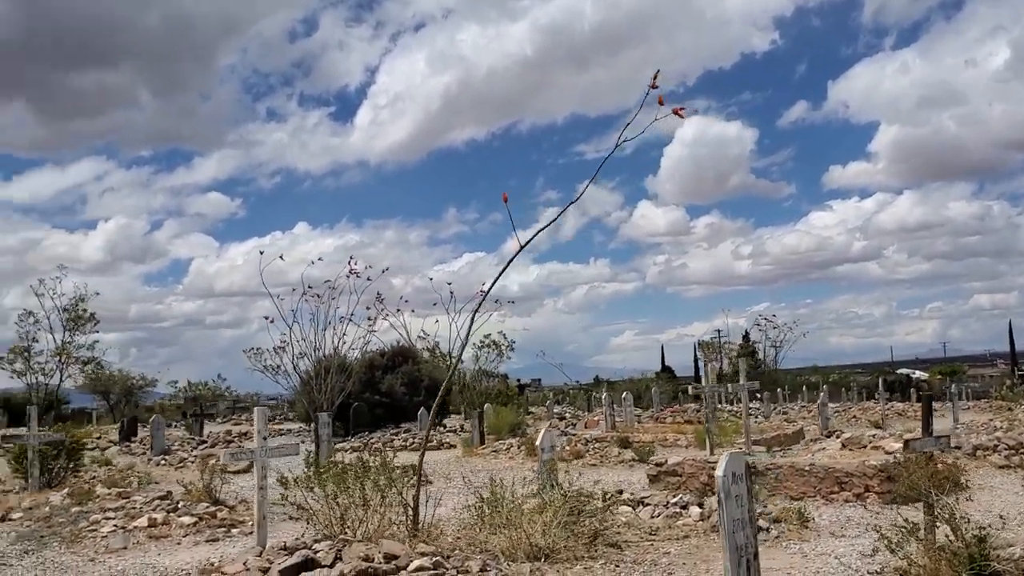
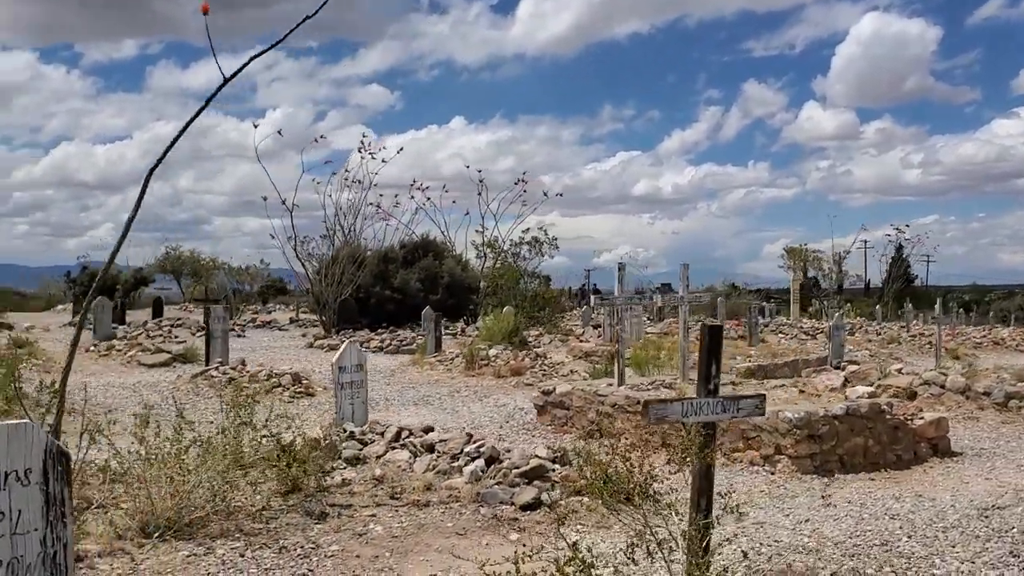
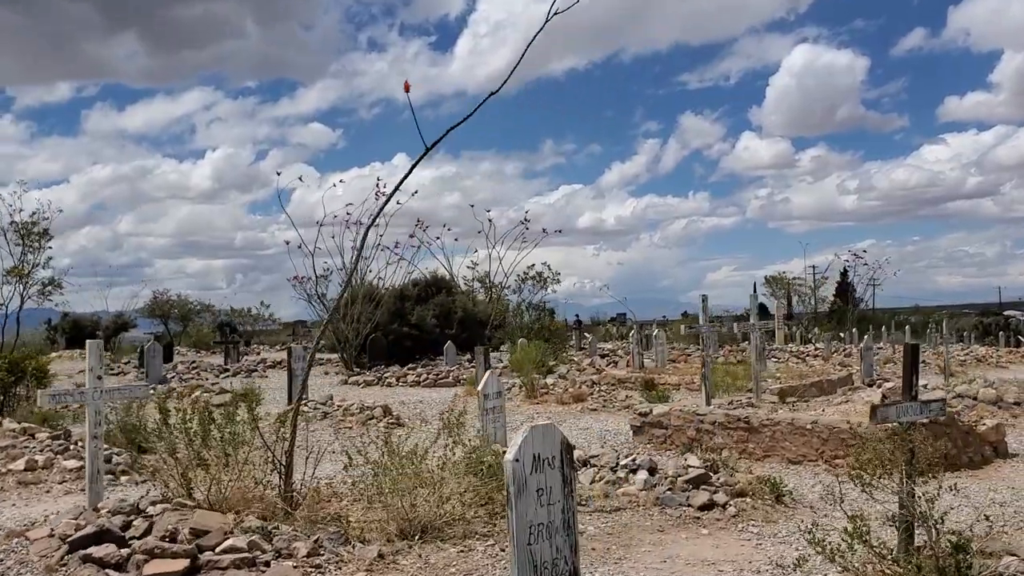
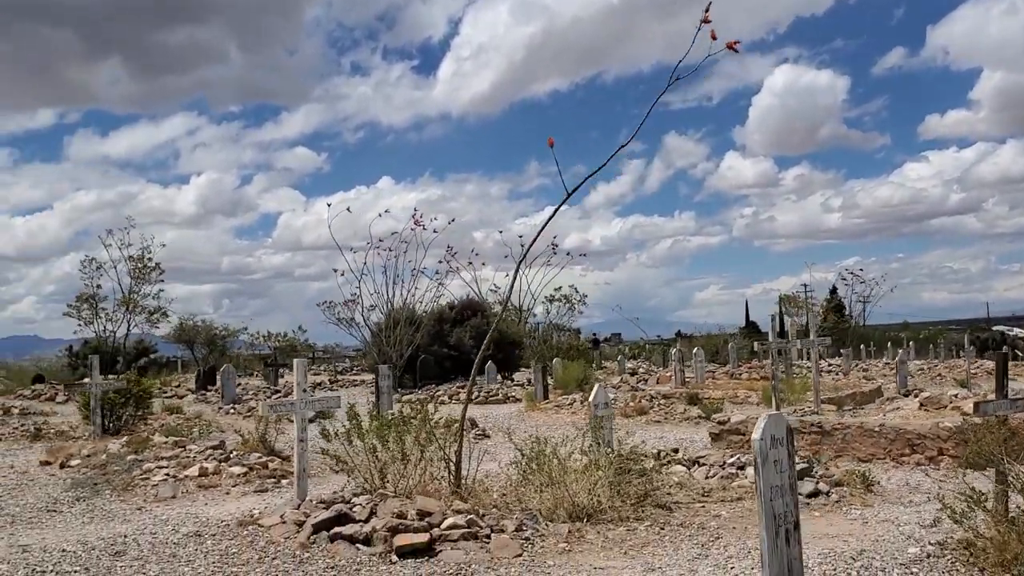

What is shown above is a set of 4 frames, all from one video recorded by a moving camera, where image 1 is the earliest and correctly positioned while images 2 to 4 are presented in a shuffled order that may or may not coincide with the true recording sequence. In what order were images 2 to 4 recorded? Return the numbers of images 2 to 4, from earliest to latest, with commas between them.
4, 3, 2
